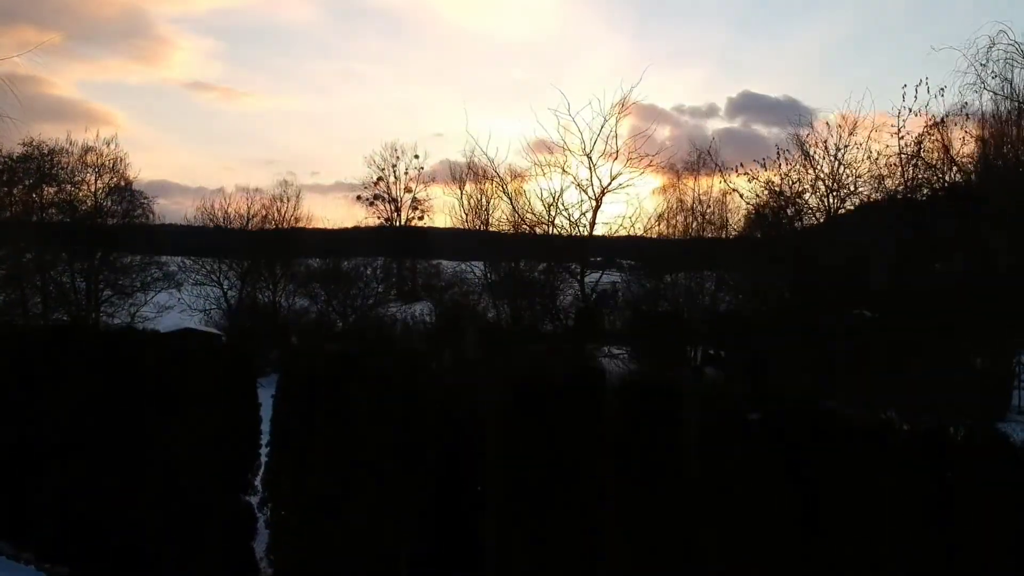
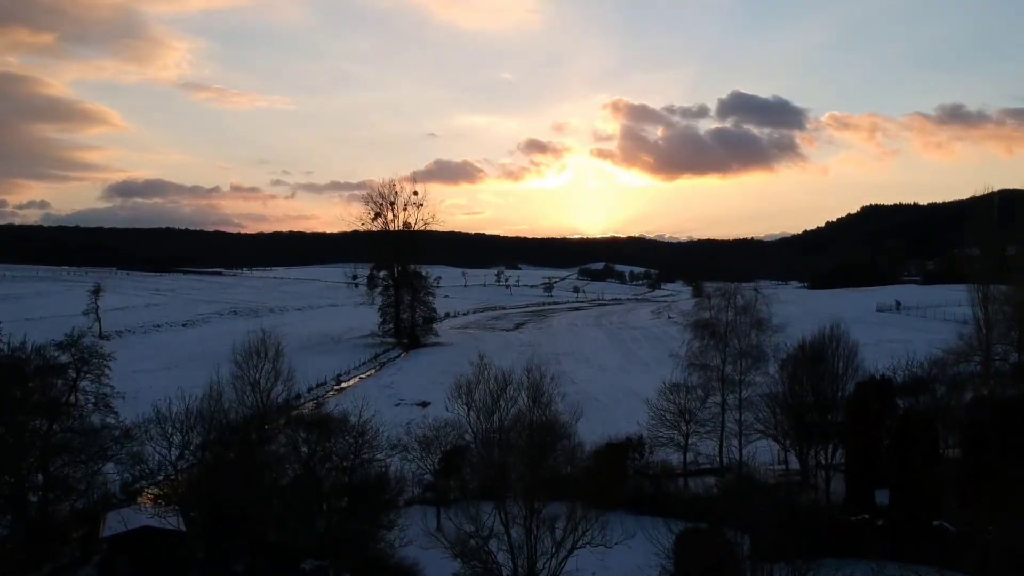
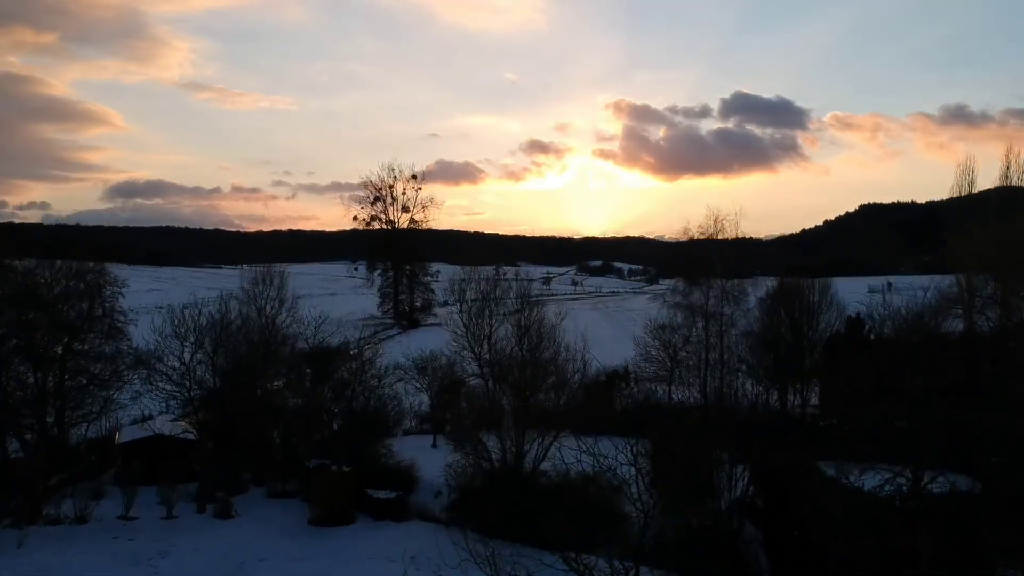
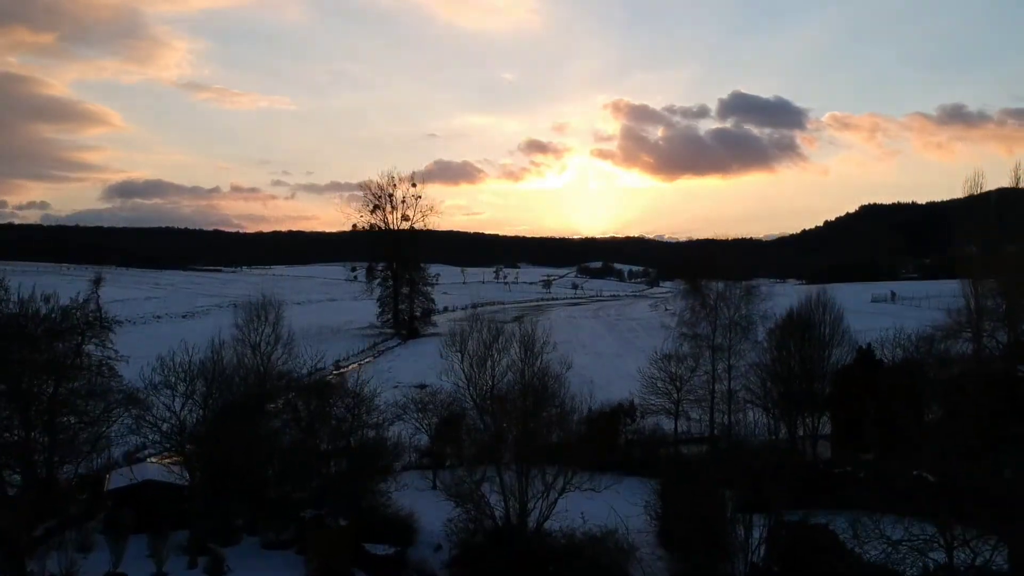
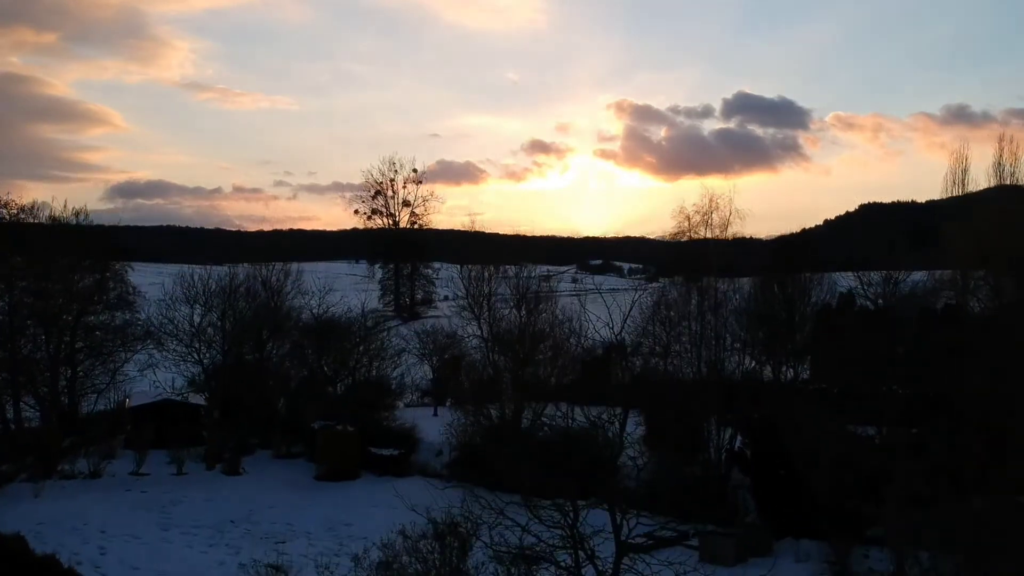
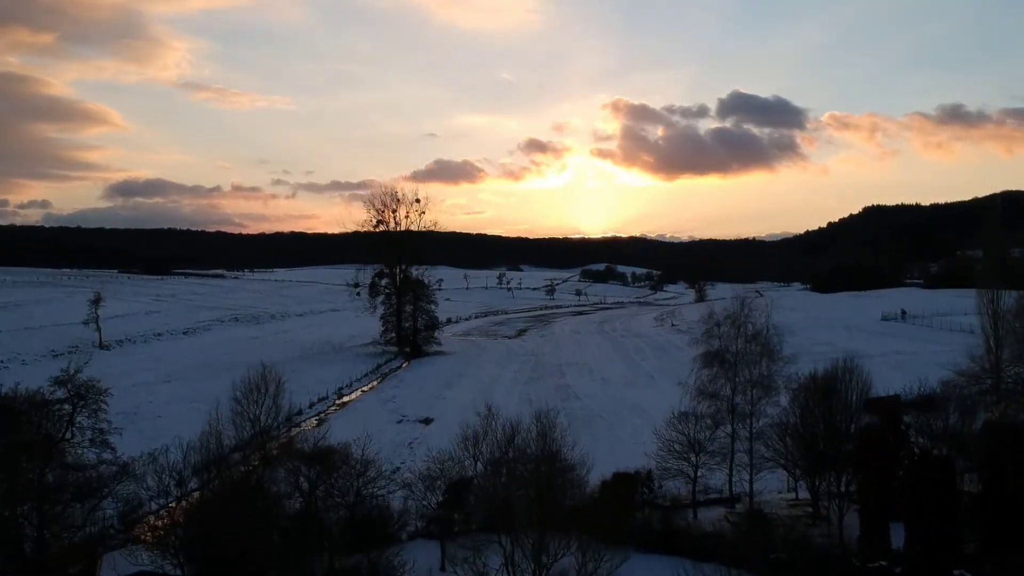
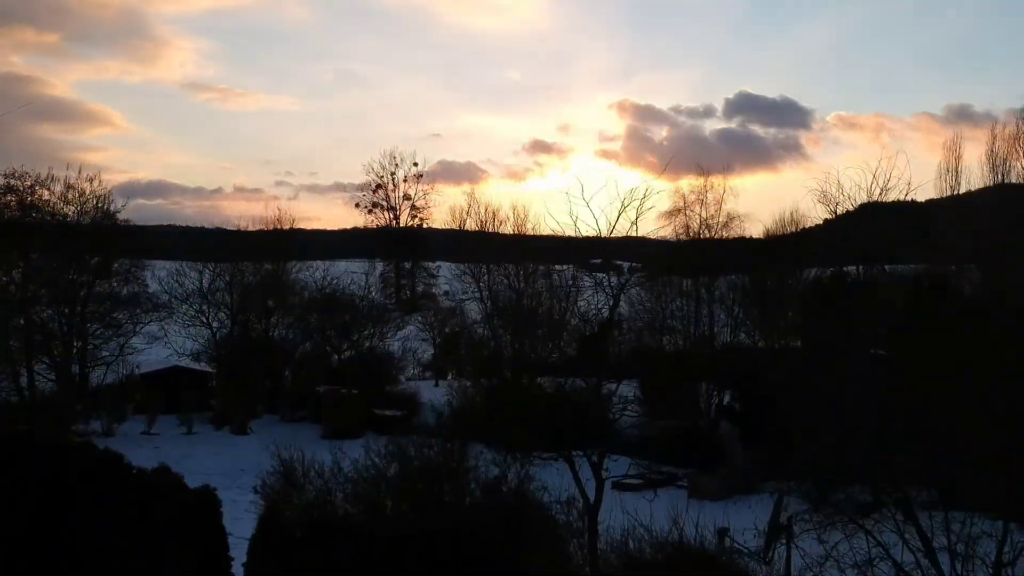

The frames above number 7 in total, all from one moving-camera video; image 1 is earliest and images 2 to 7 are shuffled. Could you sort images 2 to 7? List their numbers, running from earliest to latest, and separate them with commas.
7, 5, 3, 4, 2, 6
